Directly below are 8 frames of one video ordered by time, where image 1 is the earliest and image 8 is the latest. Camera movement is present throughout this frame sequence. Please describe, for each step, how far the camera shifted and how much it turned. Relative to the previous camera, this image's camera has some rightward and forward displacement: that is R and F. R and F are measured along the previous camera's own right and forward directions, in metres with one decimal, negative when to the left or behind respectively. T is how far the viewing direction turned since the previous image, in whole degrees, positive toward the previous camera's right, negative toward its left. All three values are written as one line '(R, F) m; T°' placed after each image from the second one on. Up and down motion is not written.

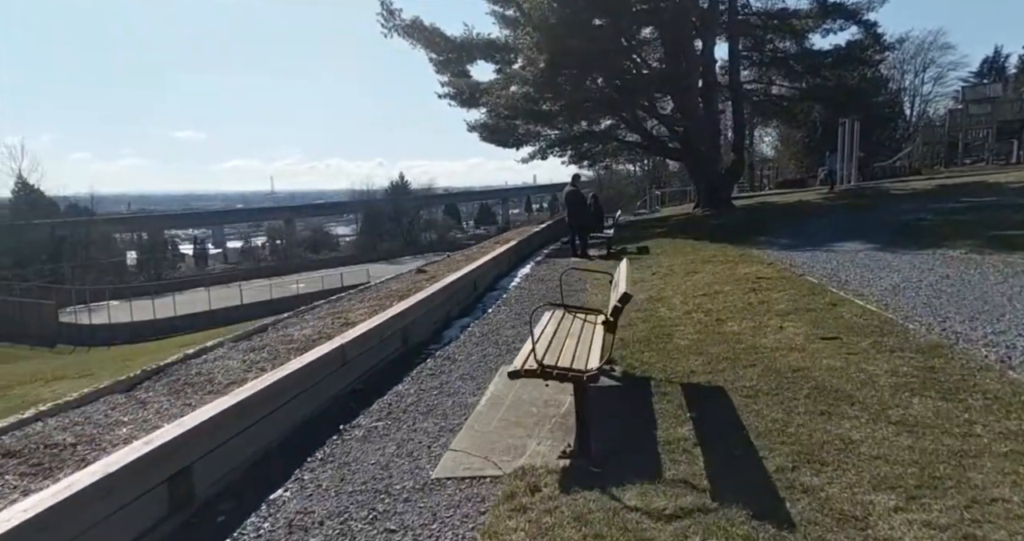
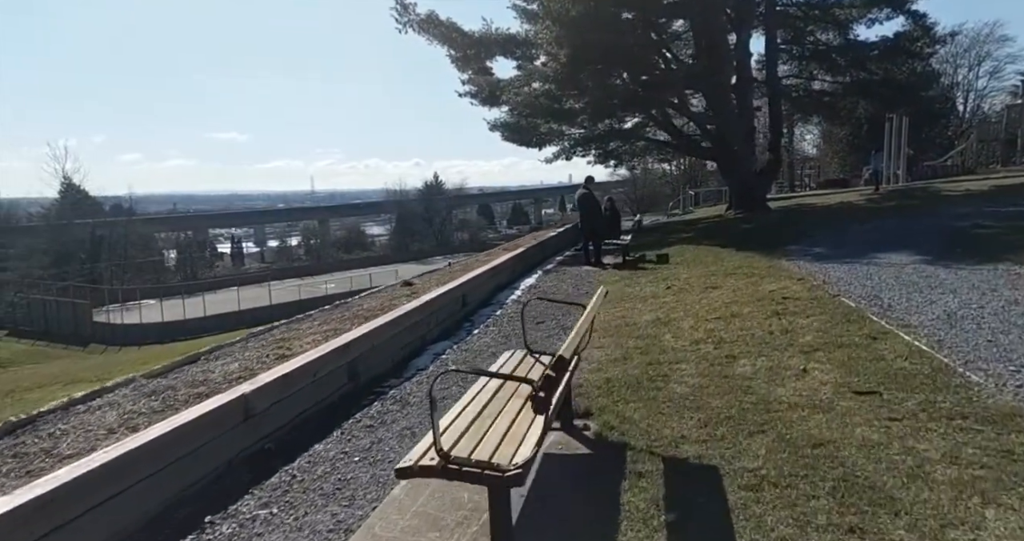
(+0.5, +0.9) m; -3°
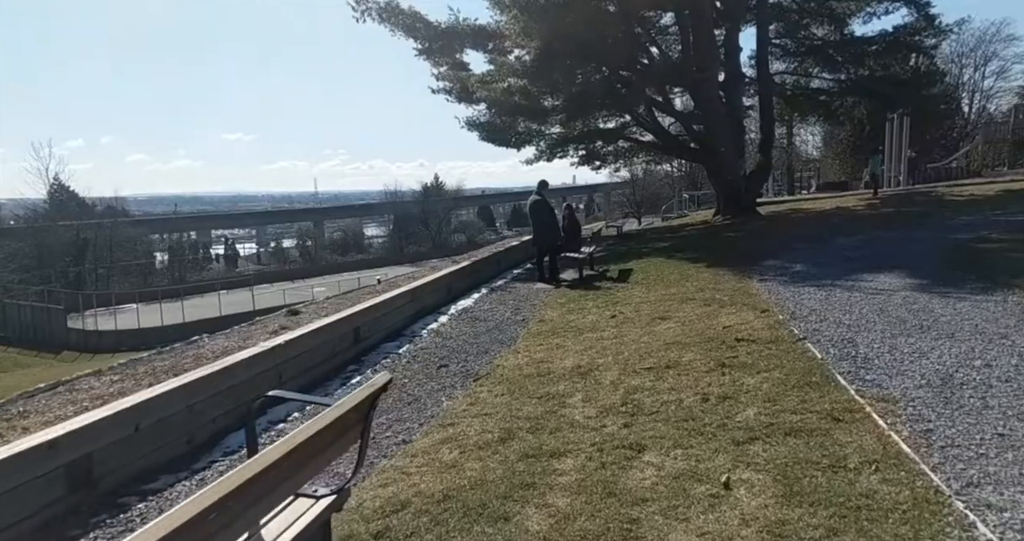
(+1.1, +1.5) m; 0°
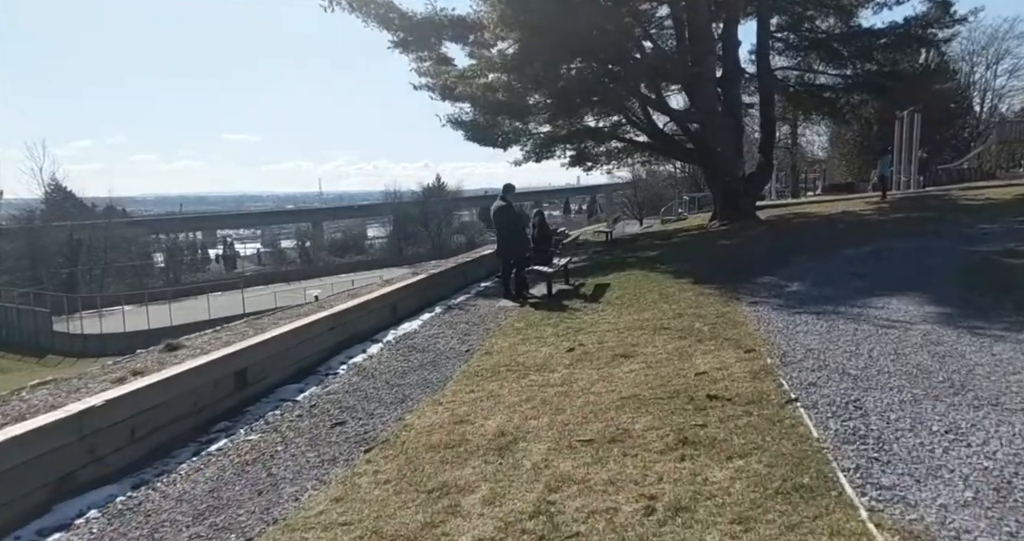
(+0.7, +1.3) m; 0°
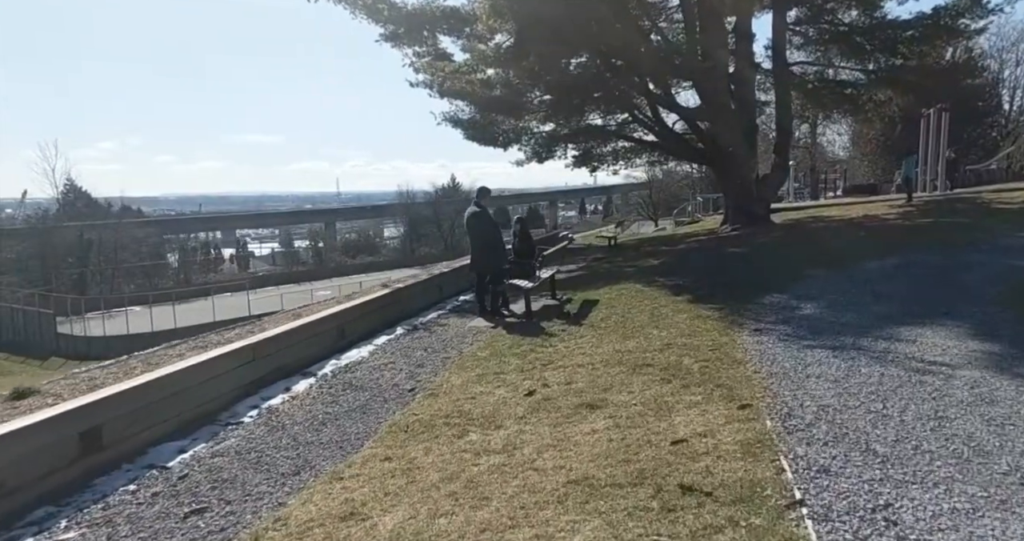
(+0.6, +1.2) m; -1°
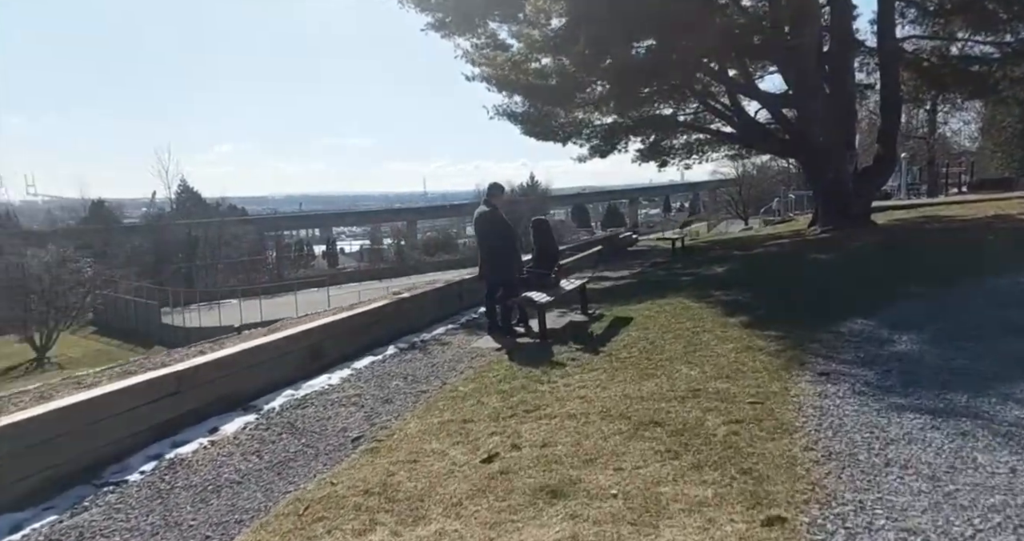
(+0.9, +1.4) m; -8°
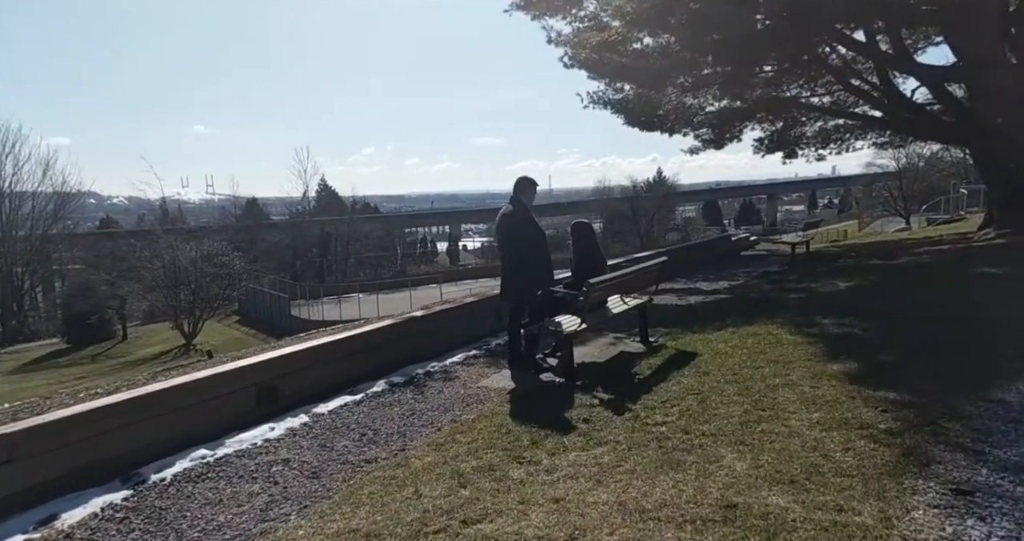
(+1.0, +1.7) m; -12°
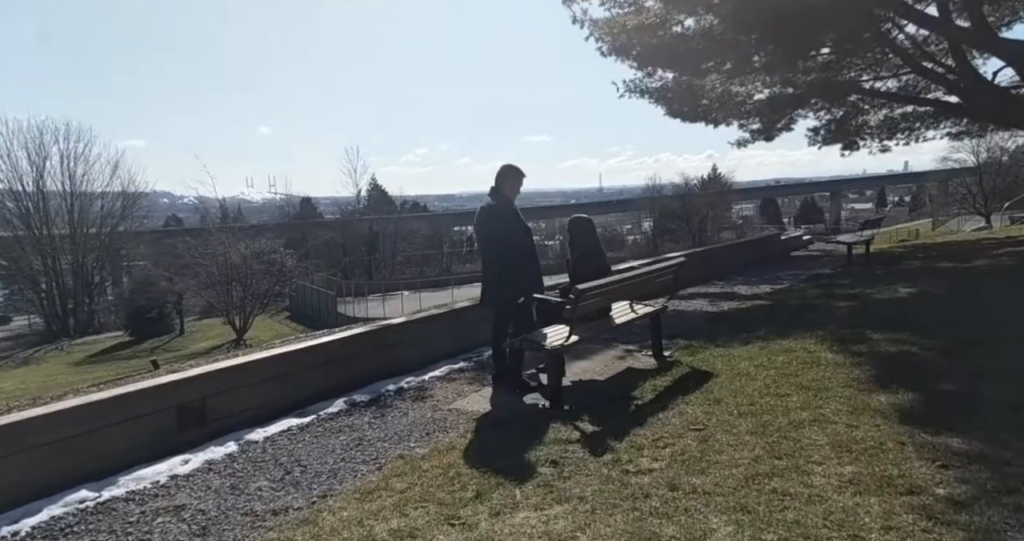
(+0.6, +0.9) m; -5°
